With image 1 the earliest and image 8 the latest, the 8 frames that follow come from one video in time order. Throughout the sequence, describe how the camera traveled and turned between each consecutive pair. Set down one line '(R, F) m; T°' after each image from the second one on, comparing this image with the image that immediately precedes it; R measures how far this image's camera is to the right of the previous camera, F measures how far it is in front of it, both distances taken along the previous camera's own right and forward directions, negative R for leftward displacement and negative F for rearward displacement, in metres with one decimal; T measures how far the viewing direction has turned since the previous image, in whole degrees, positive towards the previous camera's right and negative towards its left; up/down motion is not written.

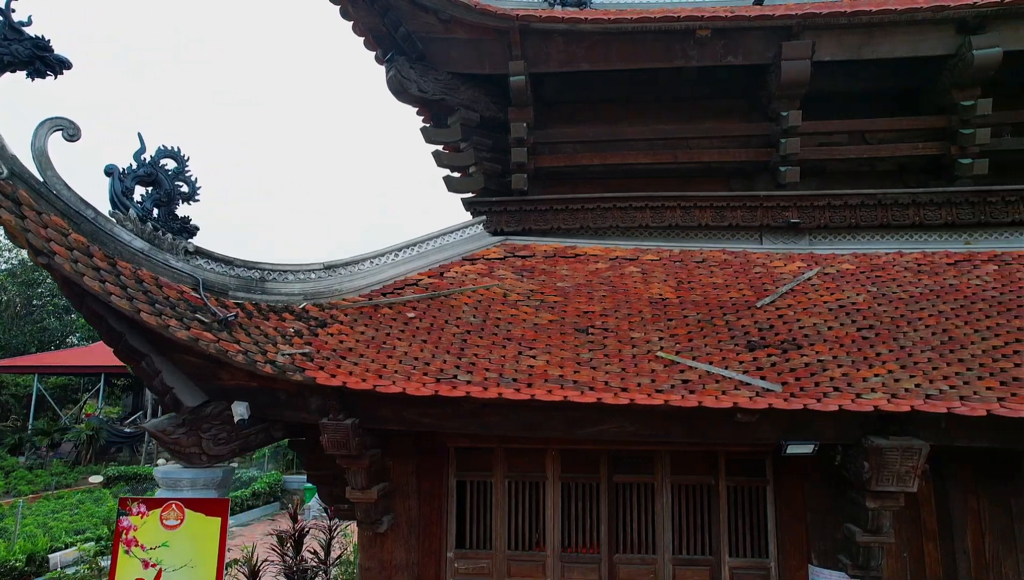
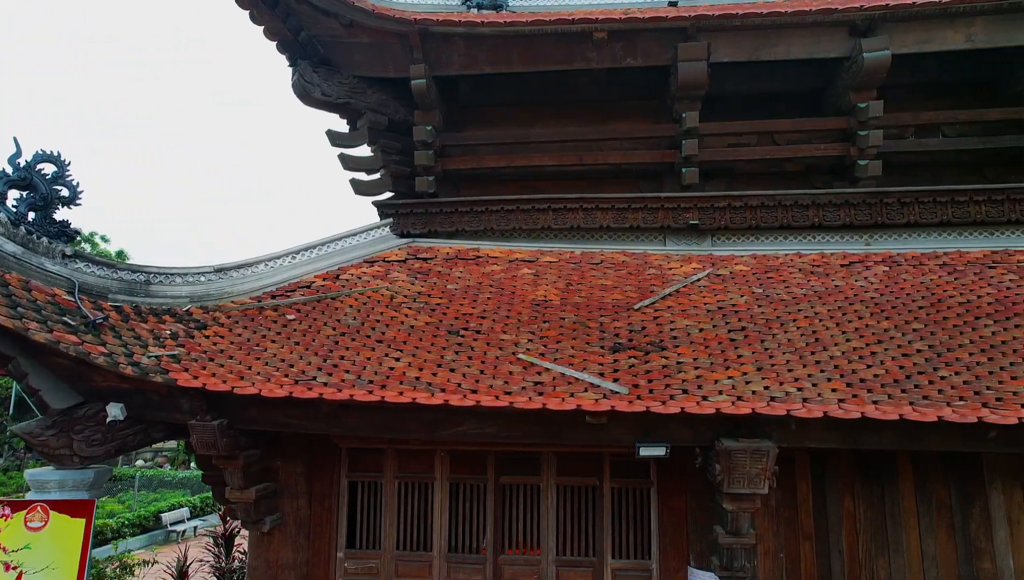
(+1.1, 0.0) m; 0°
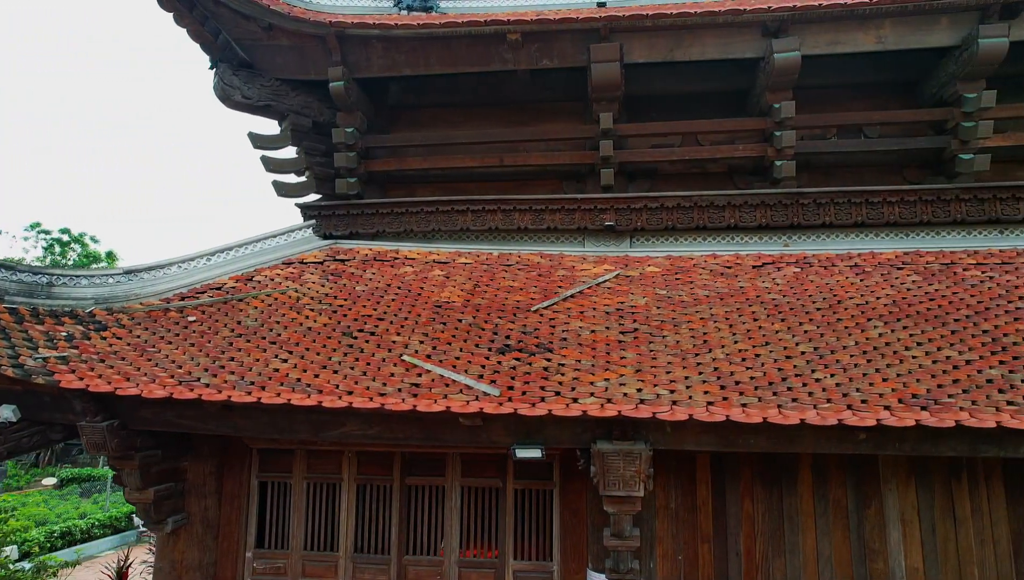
(+0.9, 0.0) m; 0°
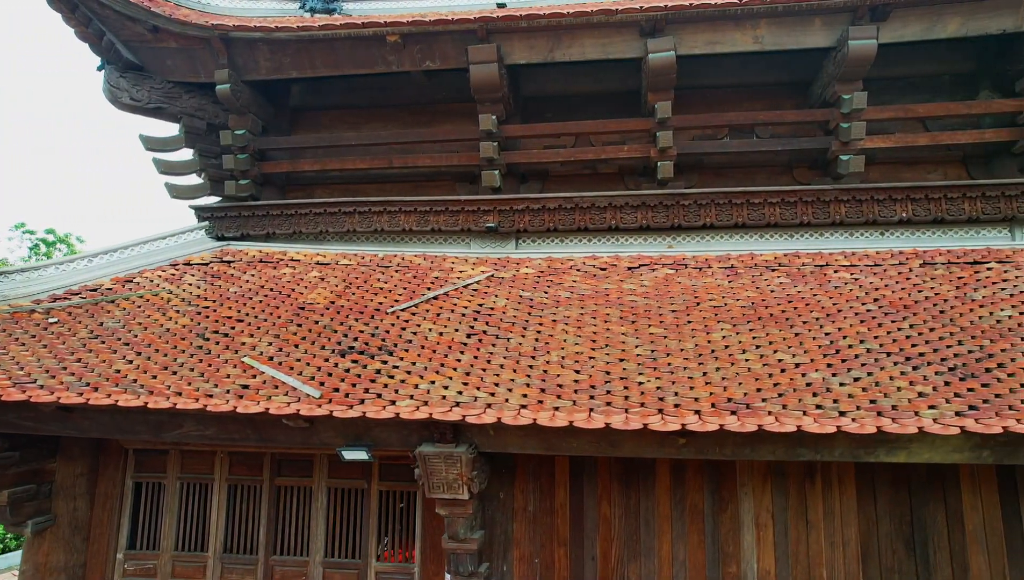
(+1.3, 0.0) m; 0°
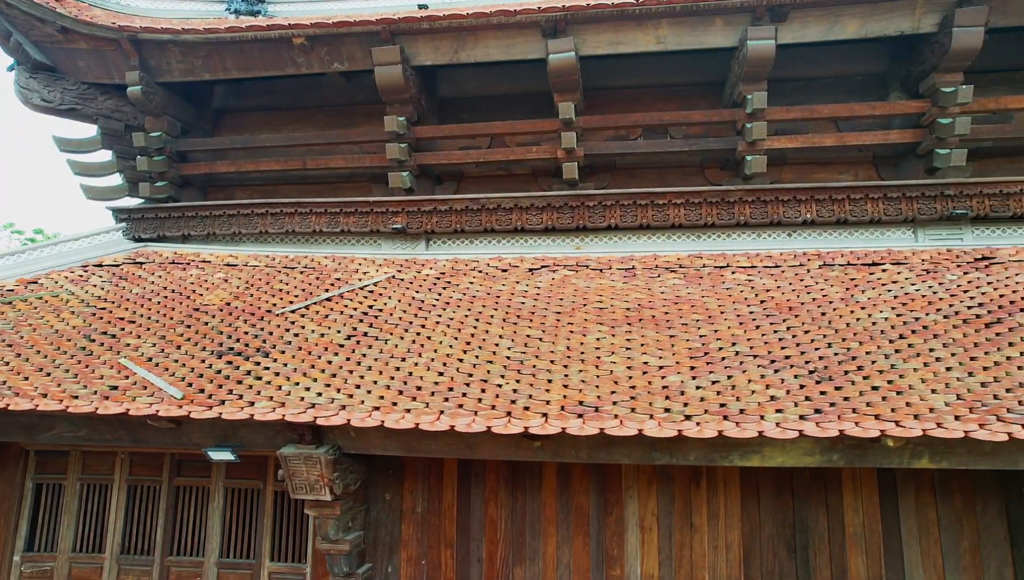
(+1.0, 0.0) m; 0°
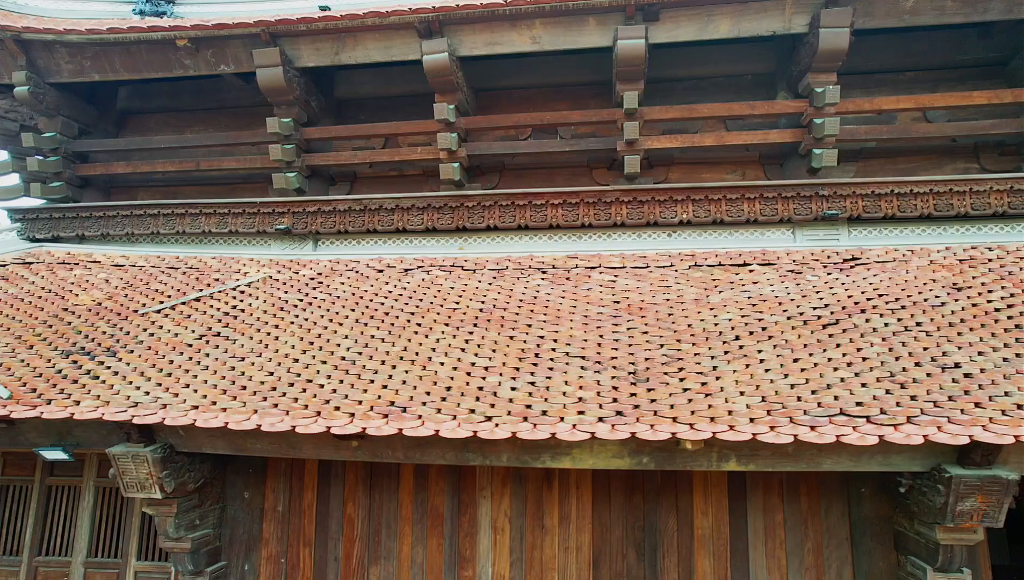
(+1.3, 0.0) m; 0°
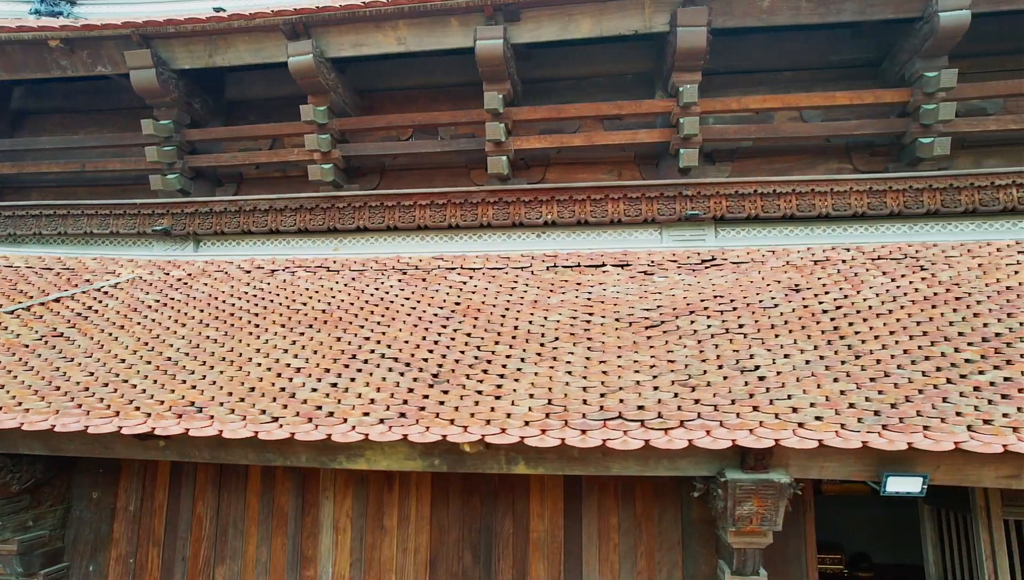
(+1.3, 0.0) m; 0°
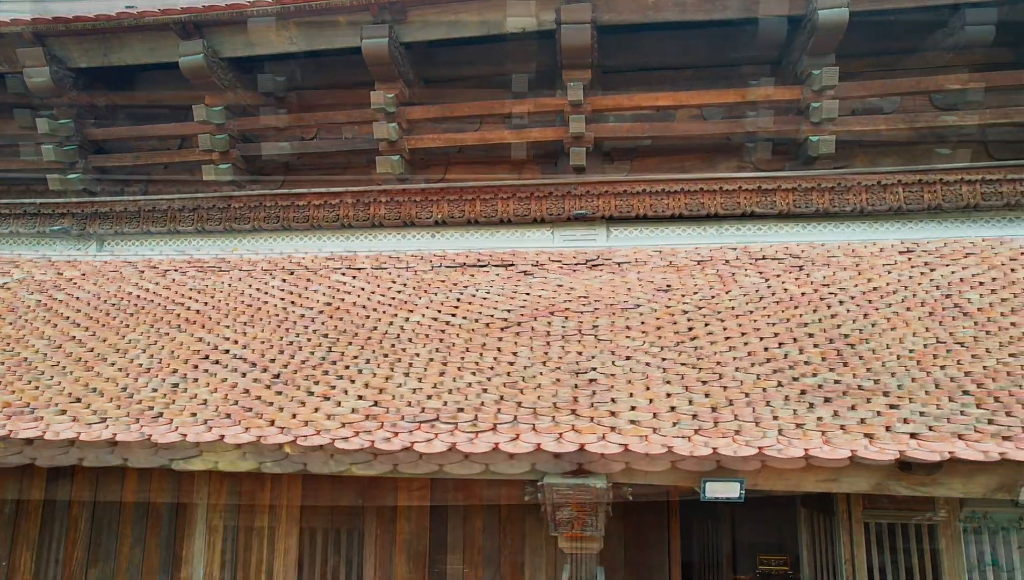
(+1.1, 0.0) m; 0°
